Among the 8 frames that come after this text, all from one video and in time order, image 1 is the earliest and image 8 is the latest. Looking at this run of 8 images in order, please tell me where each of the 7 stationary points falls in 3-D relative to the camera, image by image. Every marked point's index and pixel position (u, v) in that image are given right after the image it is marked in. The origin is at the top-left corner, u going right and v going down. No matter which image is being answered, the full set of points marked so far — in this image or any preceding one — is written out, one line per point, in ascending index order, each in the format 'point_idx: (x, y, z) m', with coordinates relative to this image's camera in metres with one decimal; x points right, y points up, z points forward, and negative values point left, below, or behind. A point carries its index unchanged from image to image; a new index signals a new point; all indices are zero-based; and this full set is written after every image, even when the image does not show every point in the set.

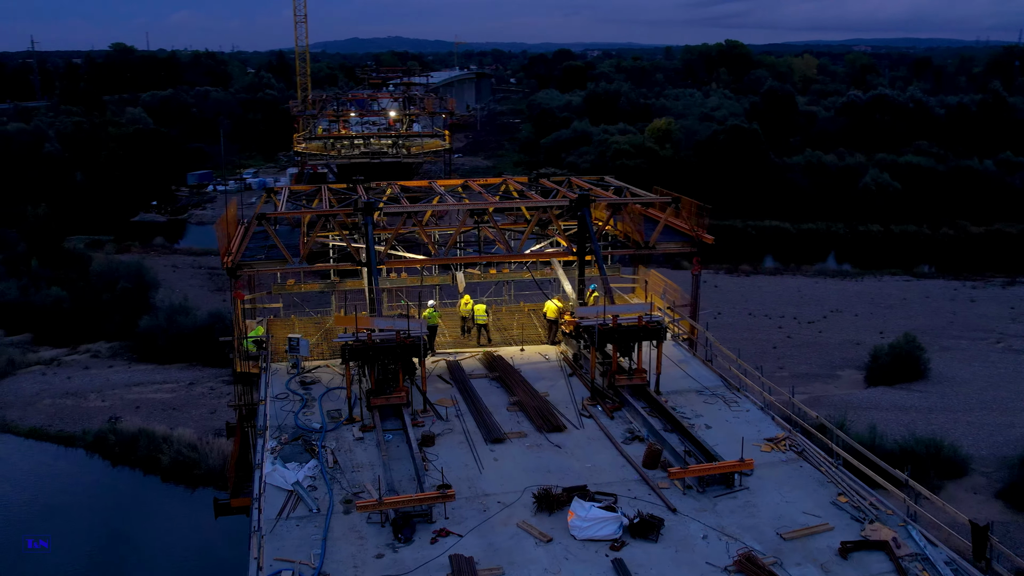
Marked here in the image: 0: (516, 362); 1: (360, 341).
0: (+0.2, -1.9, +18.6) m
1: (-3.1, -1.1, +14.6) m
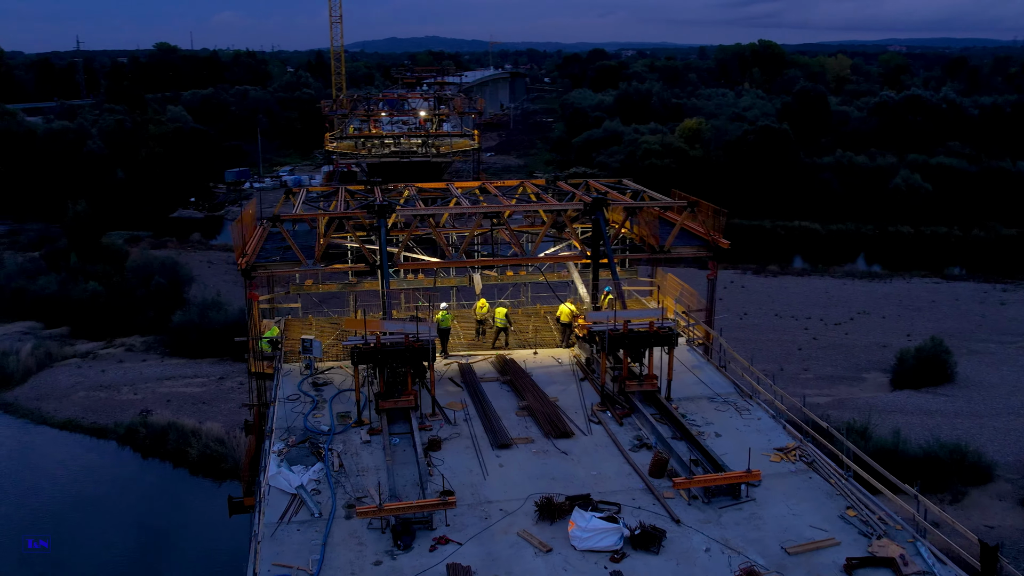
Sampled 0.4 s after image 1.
0: (+0.5, -2.0, +18.5) m
1: (-2.9, -1.2, +14.7) m
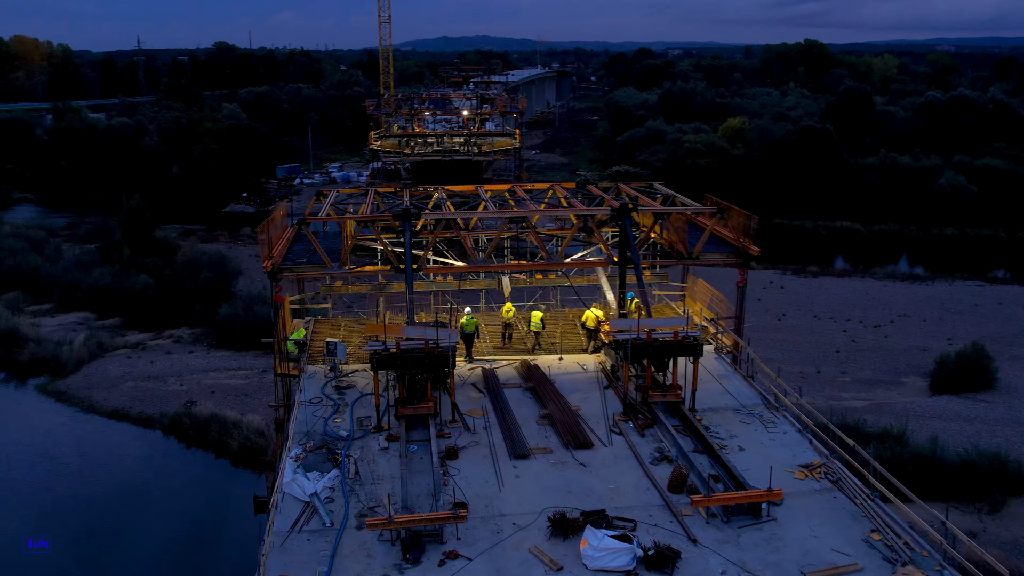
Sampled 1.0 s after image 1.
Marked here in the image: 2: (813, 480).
0: (+1.1, -2.1, +18.3) m
1: (-2.5, -1.3, +14.6) m
2: (+5.0, -3.2, +11.8) m
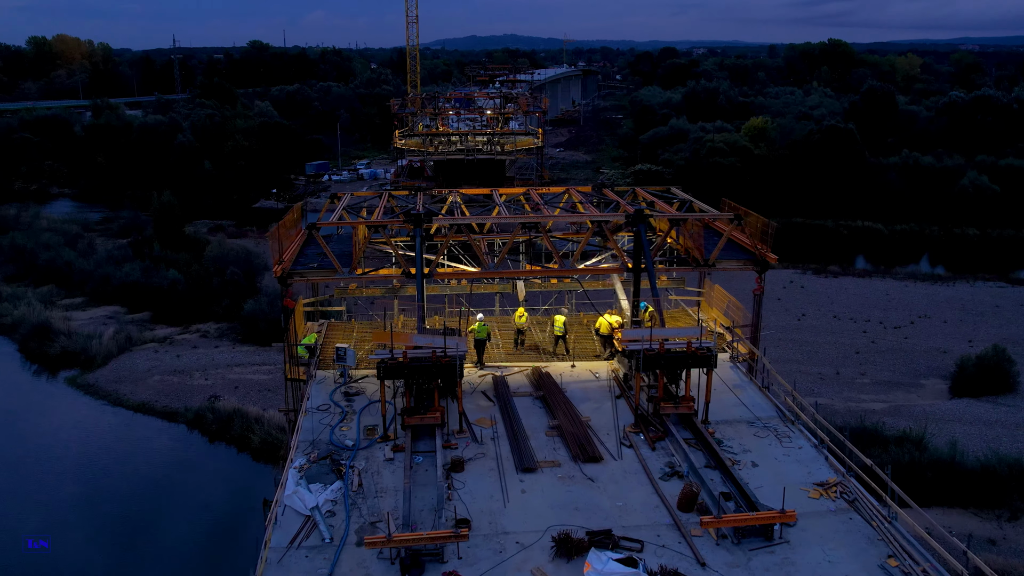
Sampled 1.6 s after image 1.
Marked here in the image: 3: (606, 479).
0: (+1.3, -2.3, +18.0) m
1: (-2.3, -1.4, +14.4) m
2: (+5.0, -3.4, +11.4) m
3: (+1.6, -3.3, +12.2) m
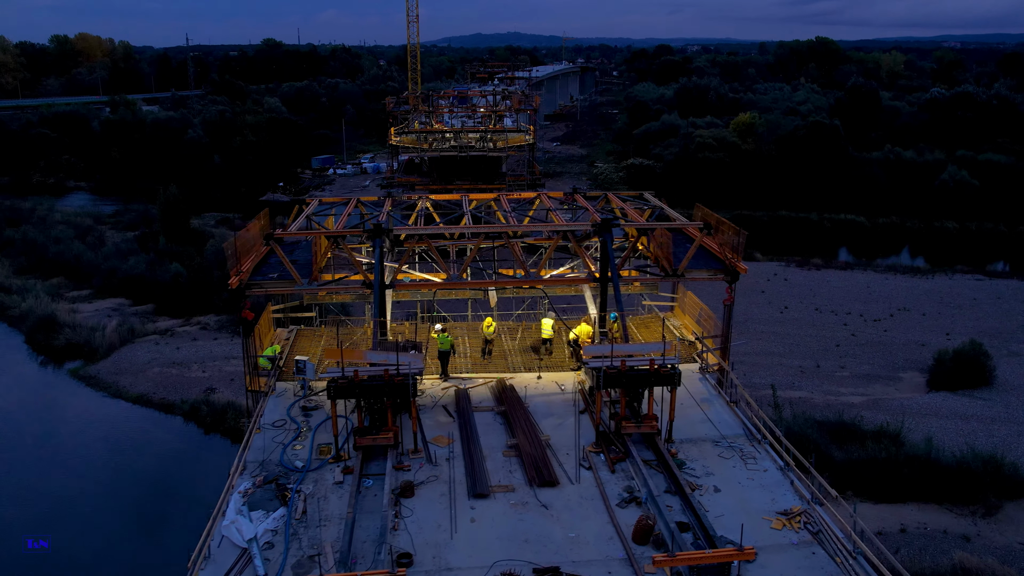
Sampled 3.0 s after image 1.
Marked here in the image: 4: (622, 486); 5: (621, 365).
0: (+0.4, -2.6, +17.5) m
1: (-3.2, -1.7, +13.8) m
2: (+4.3, -3.7, +10.9) m
3: (+0.8, -3.6, +11.7) m
4: (+1.9, -3.4, +12.4) m
5: (+2.2, -1.5, +14.0) m
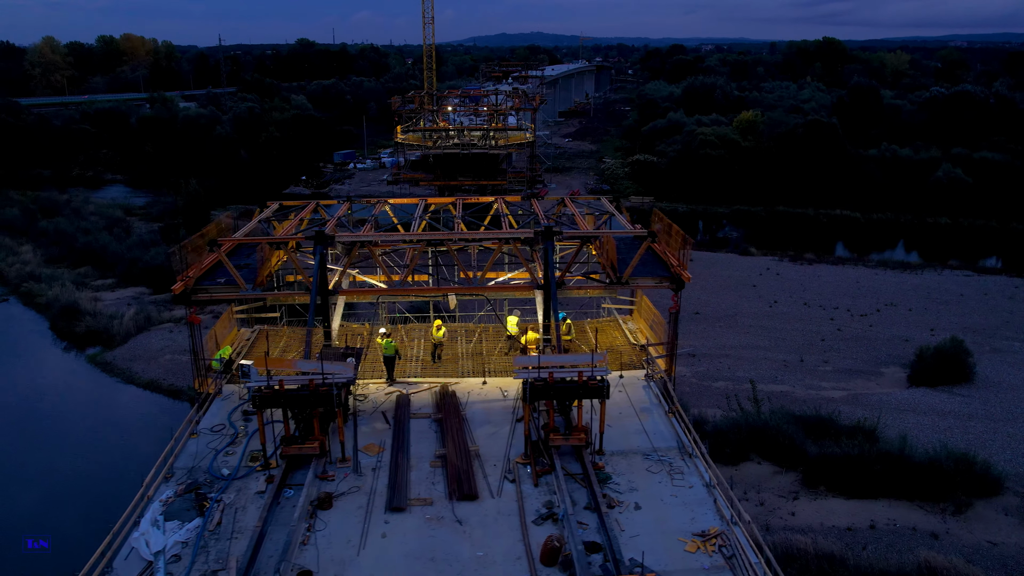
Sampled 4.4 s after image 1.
0: (-1.1, -2.7, +17.3) m
1: (-4.6, -1.8, +13.6) m
2: (+2.9, -4.0, +10.9) m
3: (-0.6, -3.8, +11.6) m
4: (+0.5, -3.7, +12.3) m
5: (+0.8, -1.7, +13.9) m
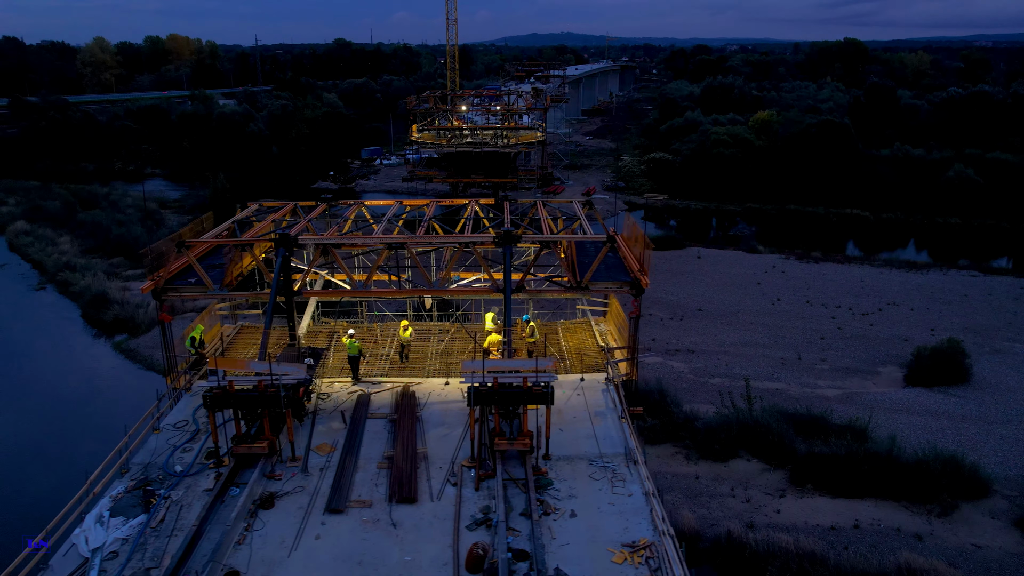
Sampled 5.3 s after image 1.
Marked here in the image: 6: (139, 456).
0: (-2.1, -2.7, +17.5) m
1: (-5.6, -1.8, +13.8) m
2: (+1.8, -4.2, +11.1) m
3: (-1.7, -3.9, +11.8) m
4: (-0.5, -3.8, +12.5) m
5: (-0.3, -1.8, +14.0) m
6: (-7.7, -3.4, +14.5) m
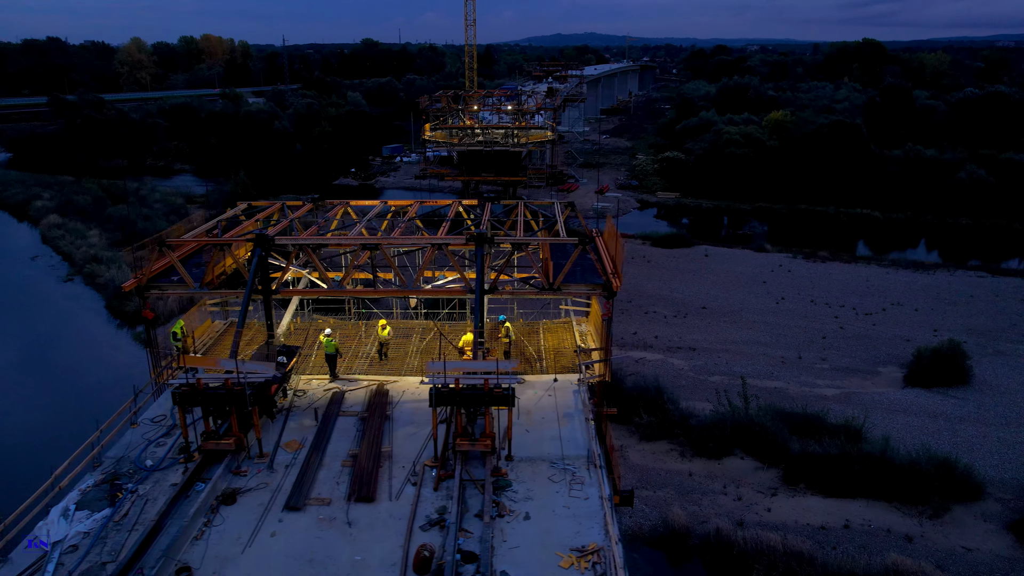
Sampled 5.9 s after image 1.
0: (-2.9, -2.7, +17.8) m
1: (-6.3, -1.8, +14.0) m
2: (+1.0, -4.4, +11.4) m
3: (-2.5, -4.0, +12.0) m
4: (-1.3, -3.9, +12.8) m
5: (-1.0, -1.9, +14.3) m
6: (-8.5, -3.3, +14.7) m
